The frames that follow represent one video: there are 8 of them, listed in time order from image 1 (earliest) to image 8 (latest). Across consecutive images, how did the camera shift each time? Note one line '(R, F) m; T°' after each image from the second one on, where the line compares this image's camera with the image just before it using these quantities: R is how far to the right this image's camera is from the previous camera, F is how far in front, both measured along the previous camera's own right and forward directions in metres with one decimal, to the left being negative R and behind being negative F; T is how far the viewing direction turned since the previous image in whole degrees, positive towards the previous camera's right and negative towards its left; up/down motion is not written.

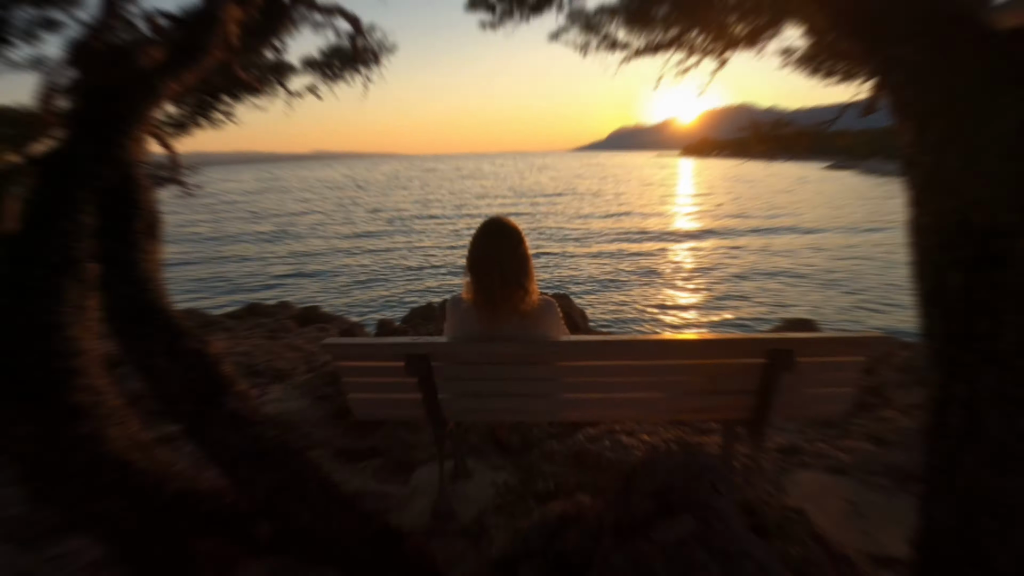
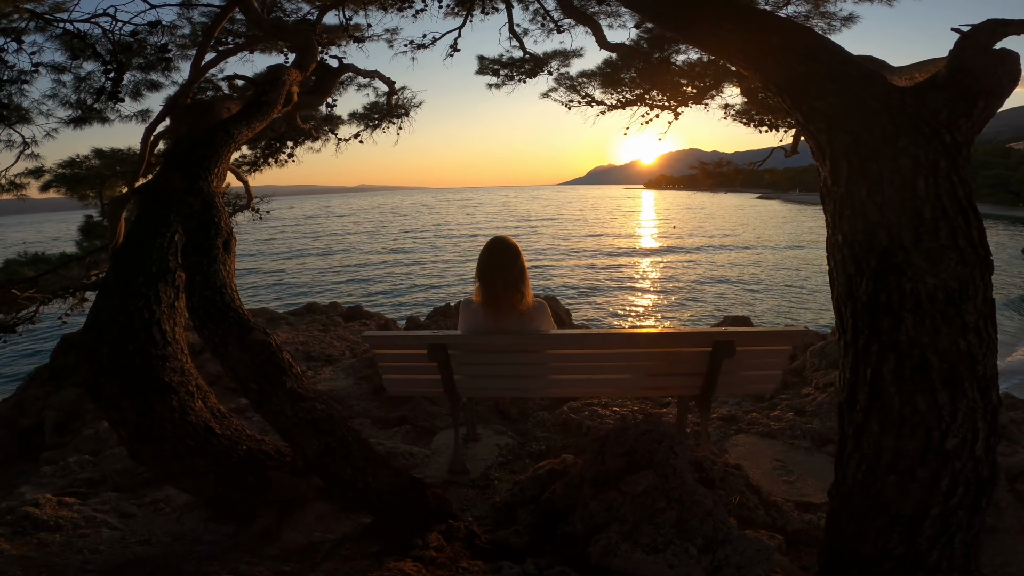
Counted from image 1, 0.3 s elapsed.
(0.0, -0.9) m; 0°
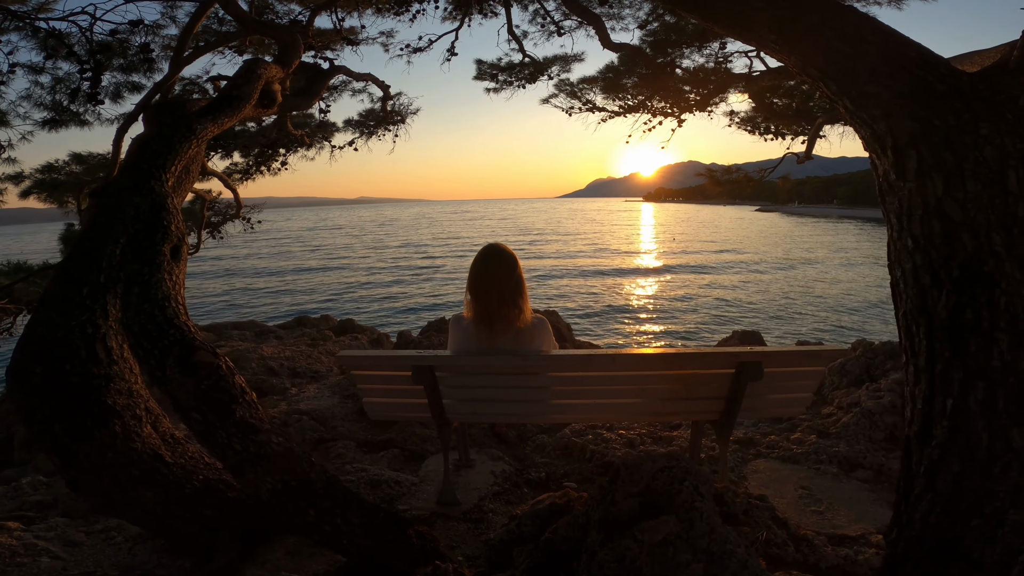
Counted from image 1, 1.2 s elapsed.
(0.0, +0.4) m; 0°
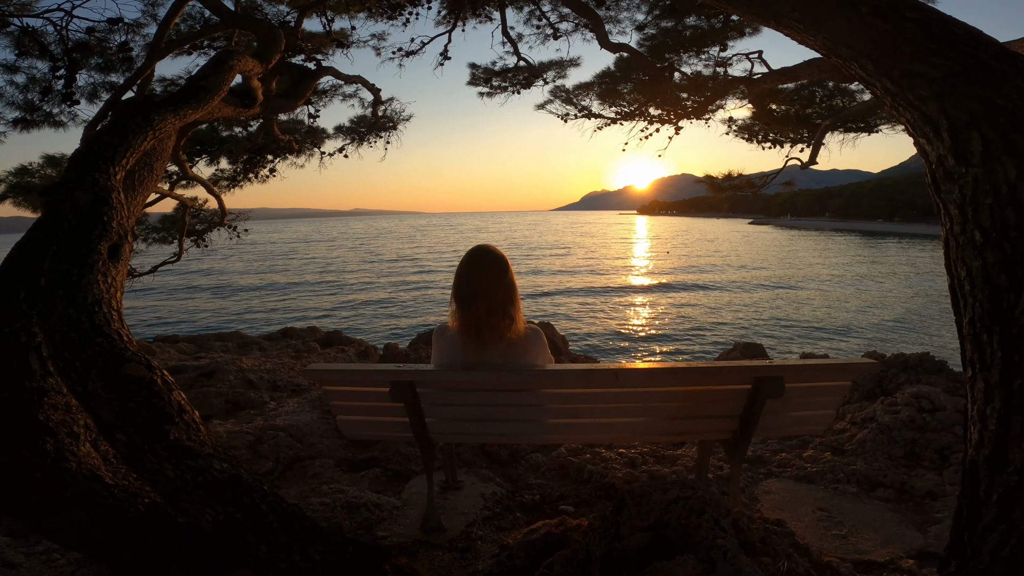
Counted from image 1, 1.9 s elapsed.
(0.0, +0.3) m; 0°
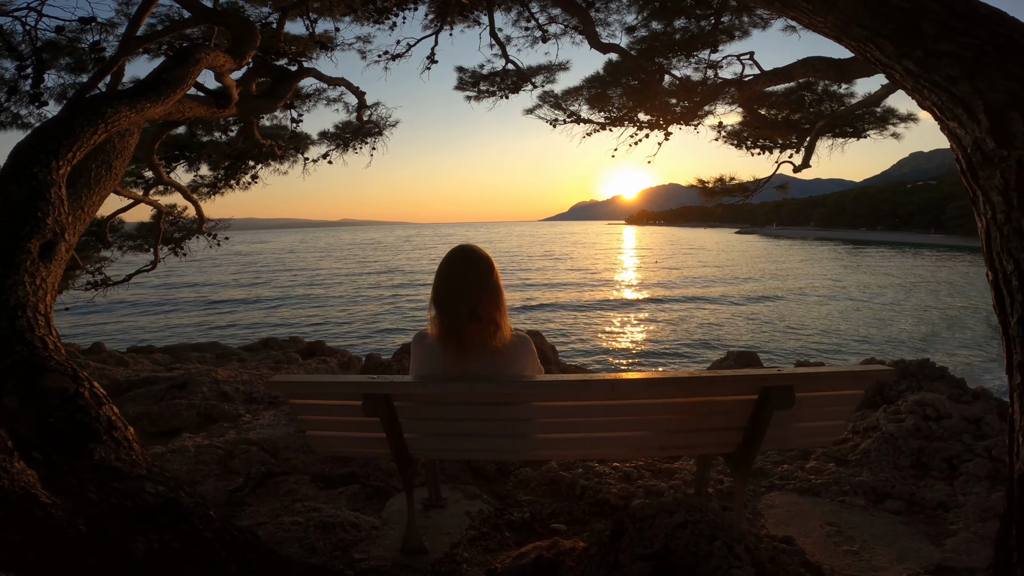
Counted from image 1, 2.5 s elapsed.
(0.0, +0.2) m; +1°
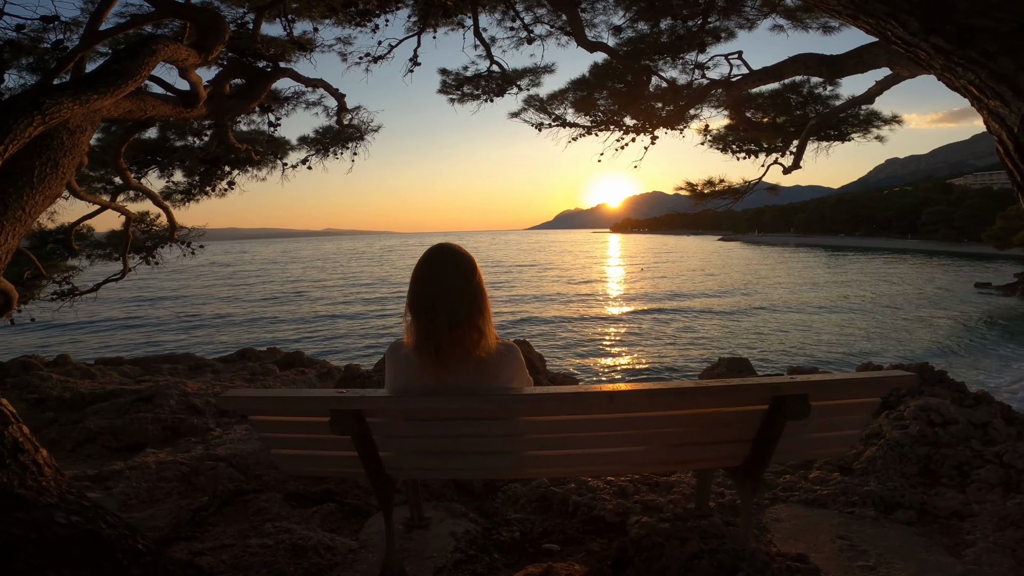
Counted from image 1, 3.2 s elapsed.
(0.0, +0.2) m; +1°
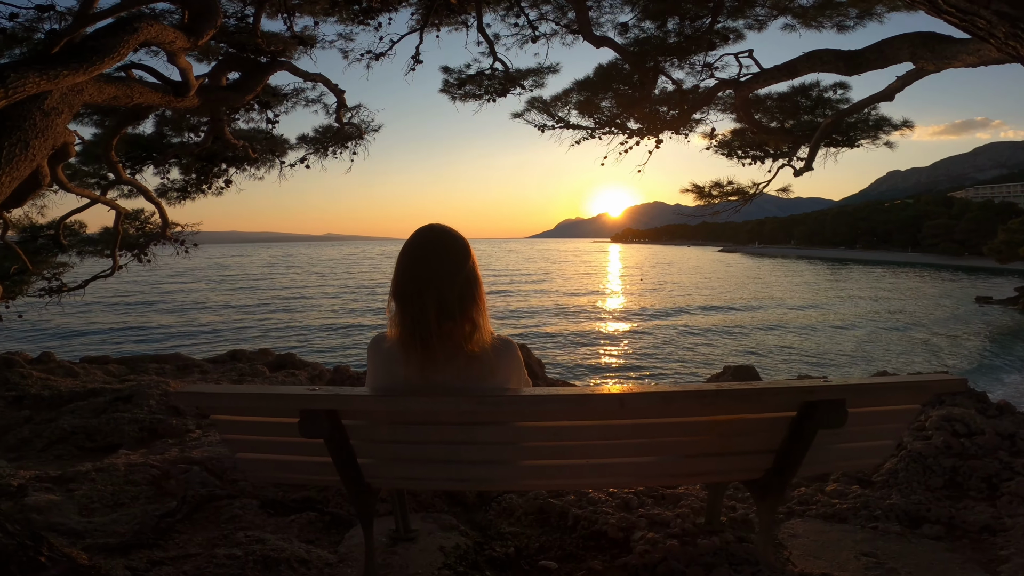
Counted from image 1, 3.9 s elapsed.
(0.0, +0.2) m; 0°
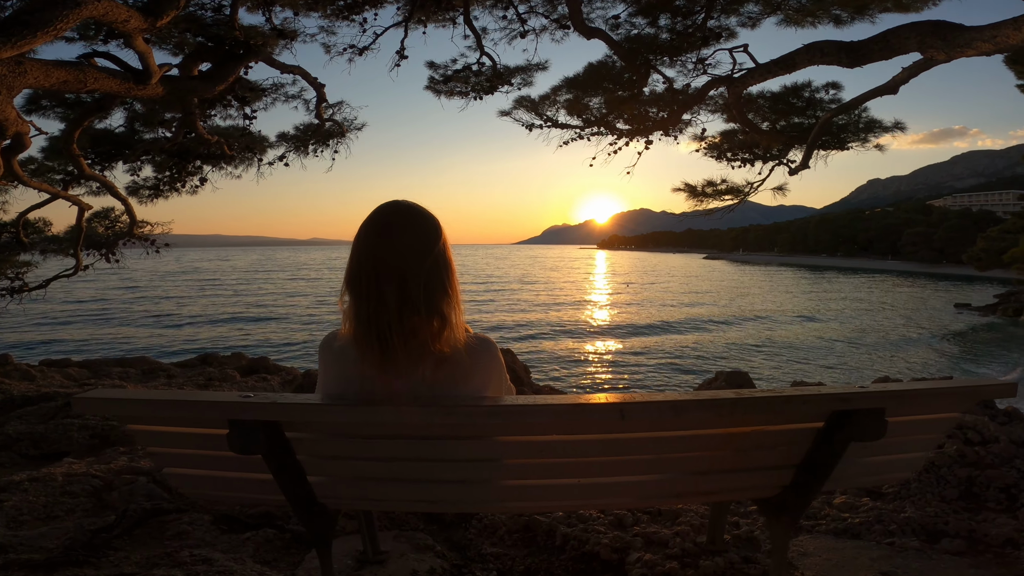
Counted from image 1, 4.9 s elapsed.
(0.0, +0.3) m; +1°
